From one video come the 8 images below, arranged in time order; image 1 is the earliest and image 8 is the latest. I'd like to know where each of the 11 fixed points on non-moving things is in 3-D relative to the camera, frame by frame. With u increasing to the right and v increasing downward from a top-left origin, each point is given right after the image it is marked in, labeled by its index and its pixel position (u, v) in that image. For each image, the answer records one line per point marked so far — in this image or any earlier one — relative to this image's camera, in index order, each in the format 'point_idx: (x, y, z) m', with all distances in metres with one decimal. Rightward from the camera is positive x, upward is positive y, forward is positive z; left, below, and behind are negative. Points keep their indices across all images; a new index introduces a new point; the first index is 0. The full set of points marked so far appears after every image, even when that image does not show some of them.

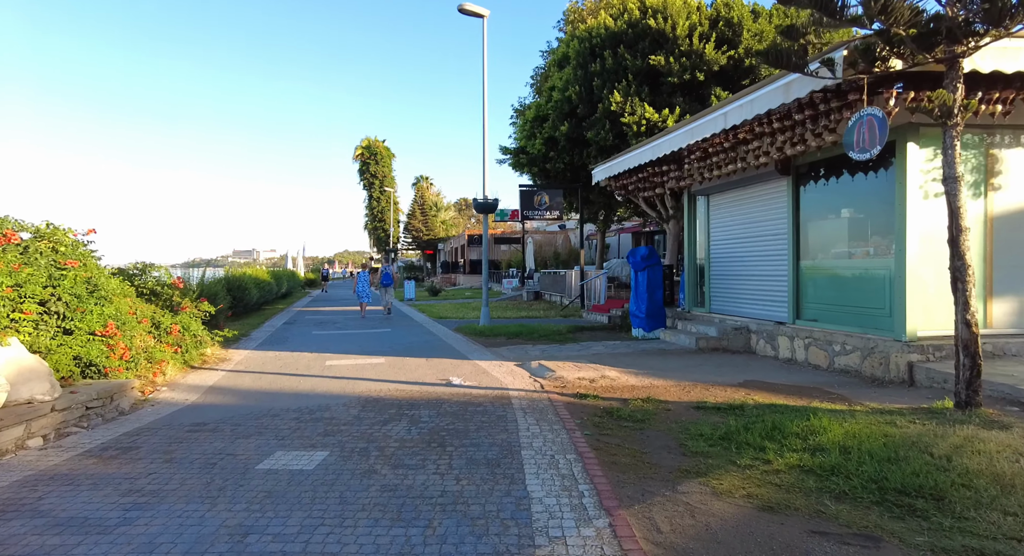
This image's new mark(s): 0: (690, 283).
0: (+4.2, -0.1, +13.2) m
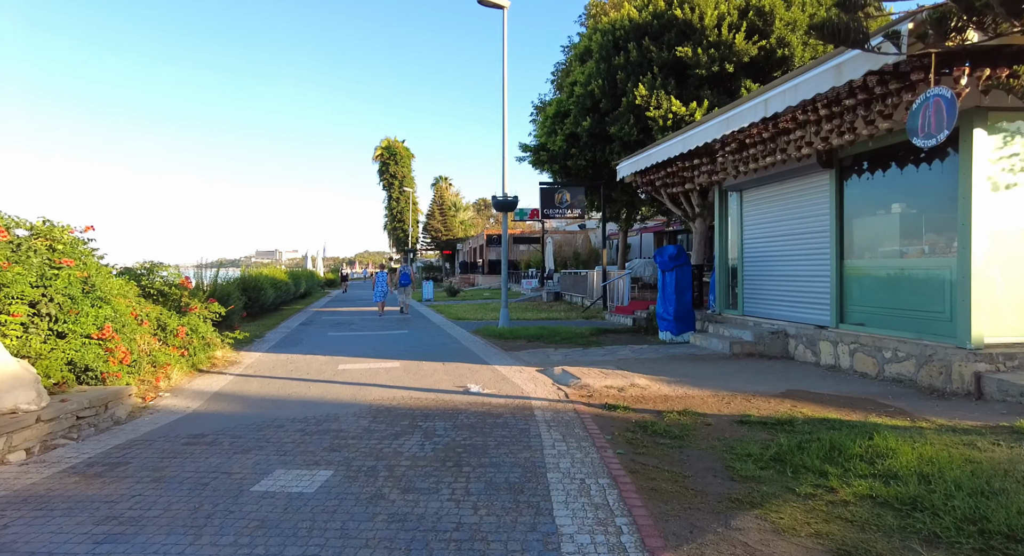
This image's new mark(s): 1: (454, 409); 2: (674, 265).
0: (+4.6, -0.1, +12.5) m
1: (-0.6, -1.5, +6.3) m
2: (+3.5, +0.3, +12.3) m
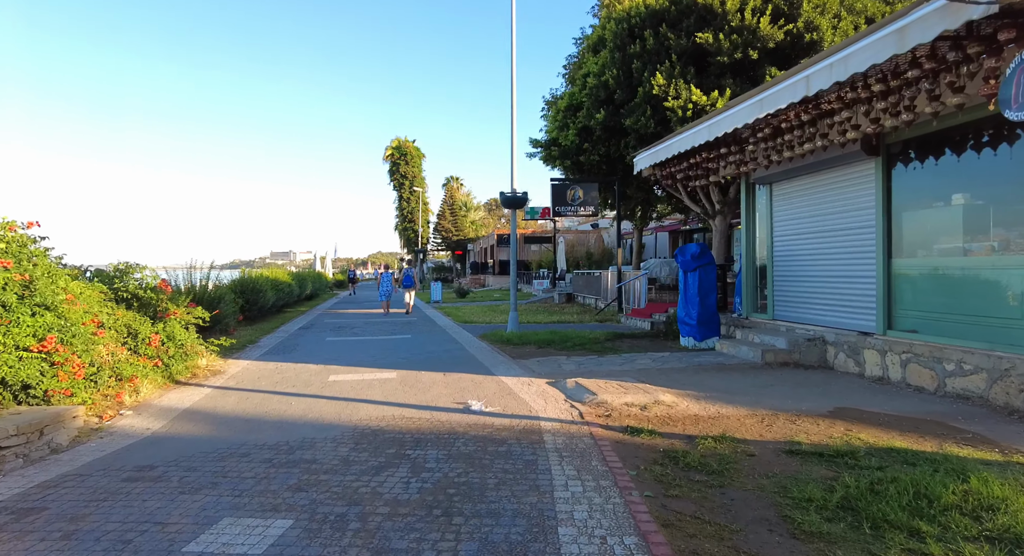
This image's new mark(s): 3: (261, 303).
0: (+4.8, -0.1, +11.5) m
1: (-0.6, -1.5, +5.5) m
2: (+3.7, +0.3, +11.4) m
3: (-7.2, -0.7, +16.3) m
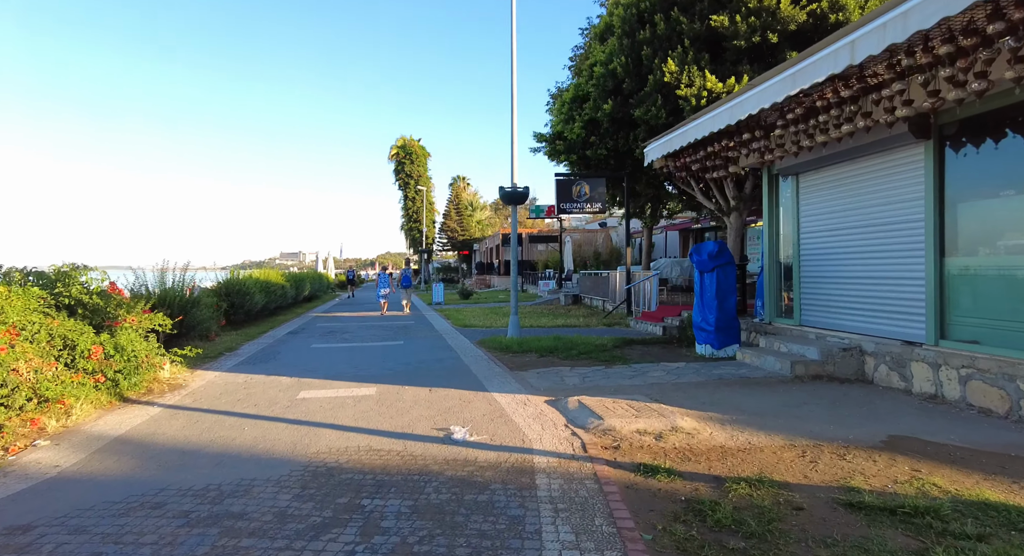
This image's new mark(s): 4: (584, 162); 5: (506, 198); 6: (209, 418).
0: (+4.8, -0.2, +10.5) m
1: (-0.7, -1.5, +4.5) m
2: (+3.7, +0.2, +10.3) m
3: (-7.2, -0.8, +15.4) m
4: (+2.4, +3.9, +18.9) m
5: (-0.1, +1.8, +12.9) m
6: (-3.3, -1.5, +6.1) m
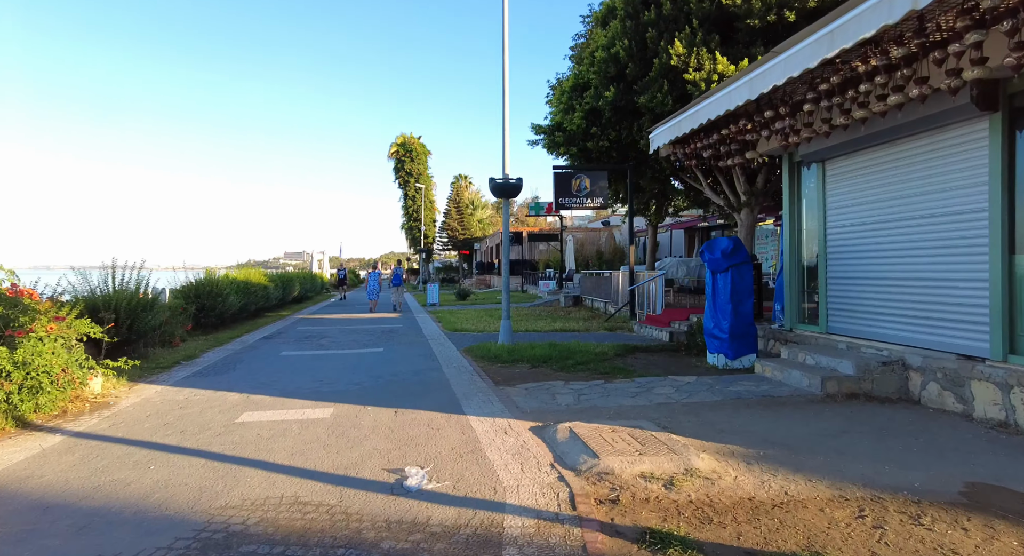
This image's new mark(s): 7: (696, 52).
0: (+4.6, -0.2, +9.3) m
1: (-0.9, -1.5, +3.3) m
2: (+3.5, +0.2, +9.2) m
3: (-7.3, -0.8, +14.3) m
4: (+2.3, +3.9, +17.7) m
5: (-0.3, +1.8, +11.8) m
6: (-3.5, -1.5, +5.0) m
7: (+4.4, +5.4, +13.5) m
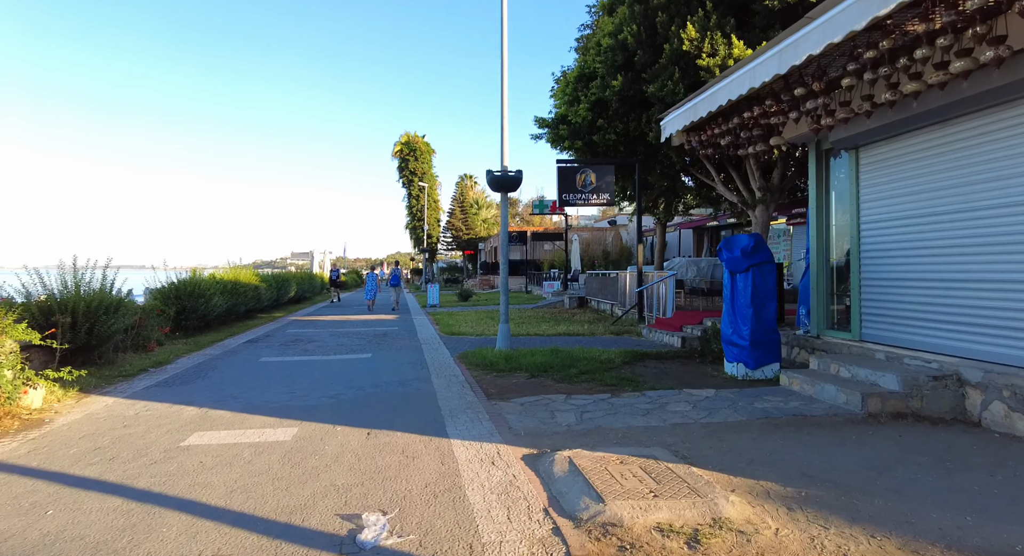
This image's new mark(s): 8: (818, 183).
0: (+4.5, -0.2, +8.4) m
1: (-1.0, -1.5, +2.5) m
2: (+3.5, +0.2, +8.2) m
3: (-7.3, -0.8, +13.5) m
4: (+2.3, +3.8, +16.8) m
5: (-0.3, +1.8, +10.9) m
6: (-3.6, -1.5, +4.1) m
7: (+4.4, +5.3, +12.6) m
8: (+4.5, +1.4, +8.3) m
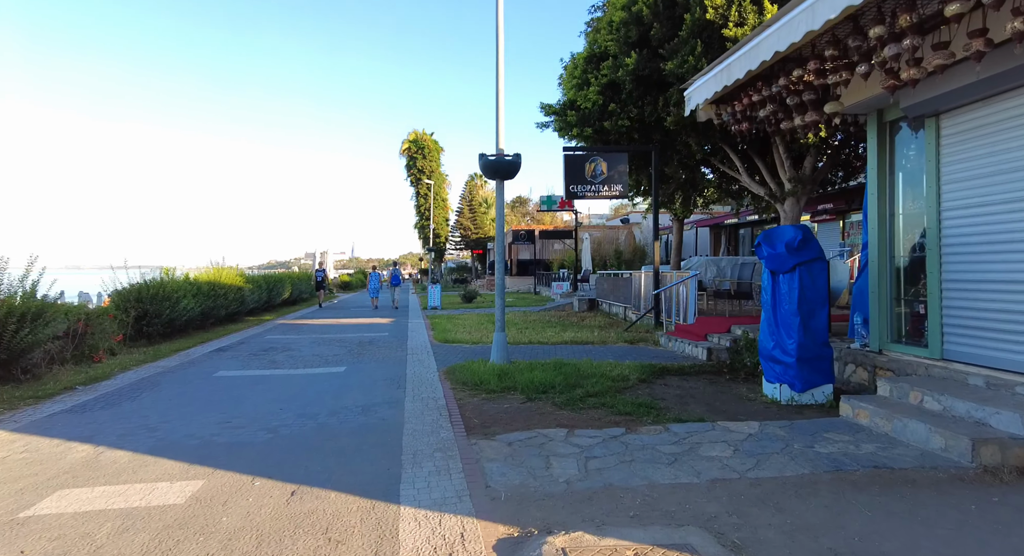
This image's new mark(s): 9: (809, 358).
0: (+4.4, -0.2, +6.8) m
1: (-1.3, -1.5, +1.0) m
2: (+3.4, +0.2, +6.7) m
3: (-7.3, -0.8, +12.2) m
4: (+2.4, +3.8, +15.3) m
5: (-0.4, +1.8, +9.4) m
6: (-3.8, -1.5, +2.7) m
7: (+4.4, +5.3, +11.0) m
8: (+4.4, +1.4, +6.7) m
9: (+3.5, -0.9, +6.6) m
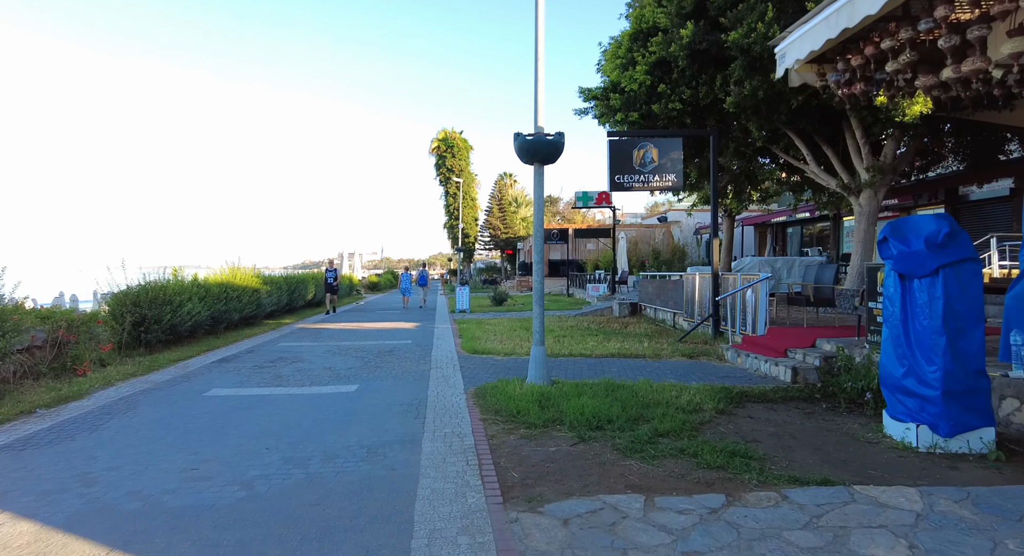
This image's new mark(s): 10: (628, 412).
0: (+4.9, -0.3, +5.0) m
1: (-1.1, -1.6, -0.5) m
2: (+3.8, +0.1, +5.0) m
3: (-6.6, -0.8, +11.0) m
4: (+3.3, +3.8, +13.6) m
5: (+0.2, +1.7, +7.9) m
6: (-3.5, -1.6, +1.4) m
7: (+5.0, +5.3, +9.2) m
8: (+4.8, +1.3, +5.0) m
9: (+3.9, -1.0, +4.9) m
10: (+1.2, -1.4, +6.0) m
